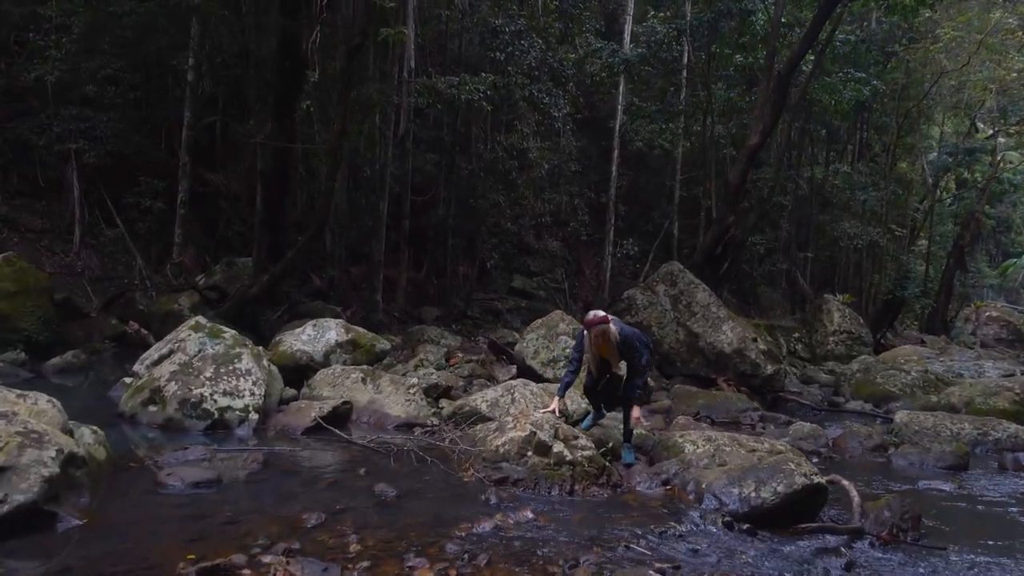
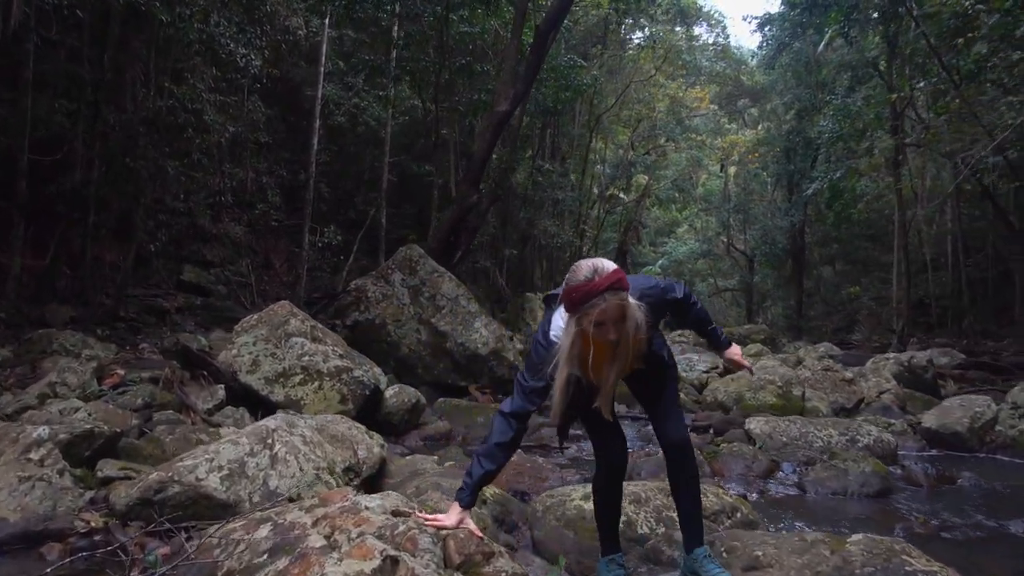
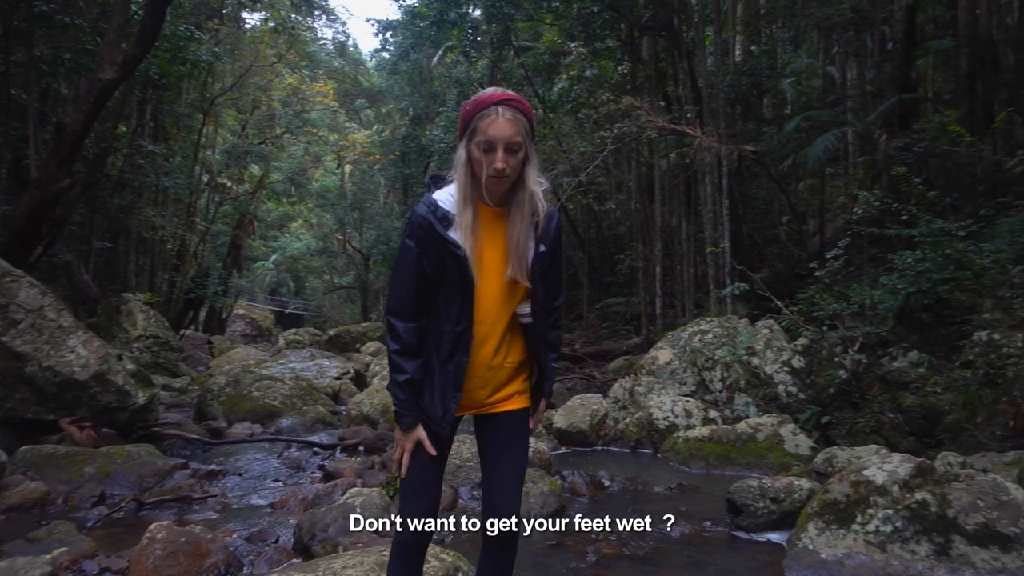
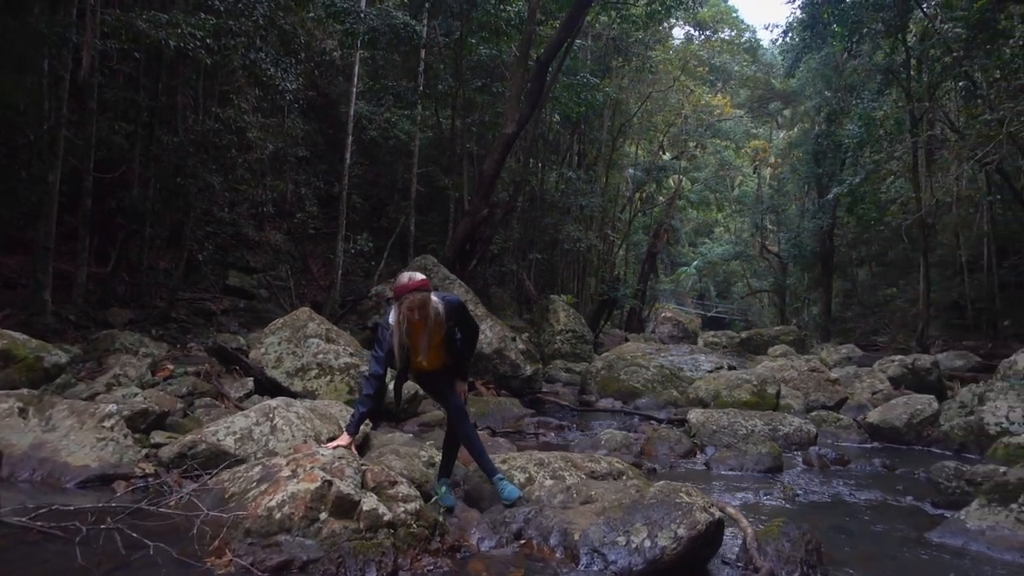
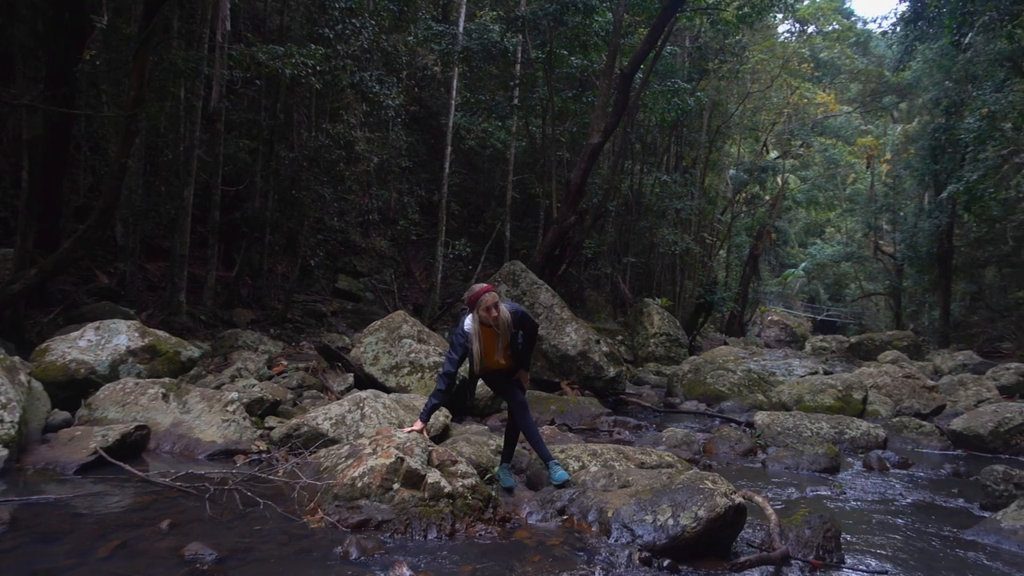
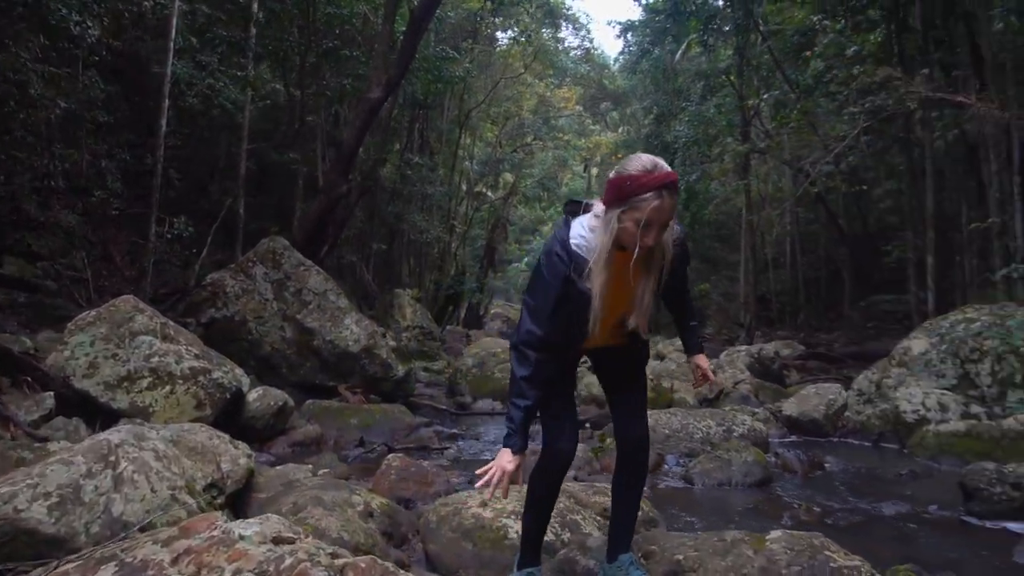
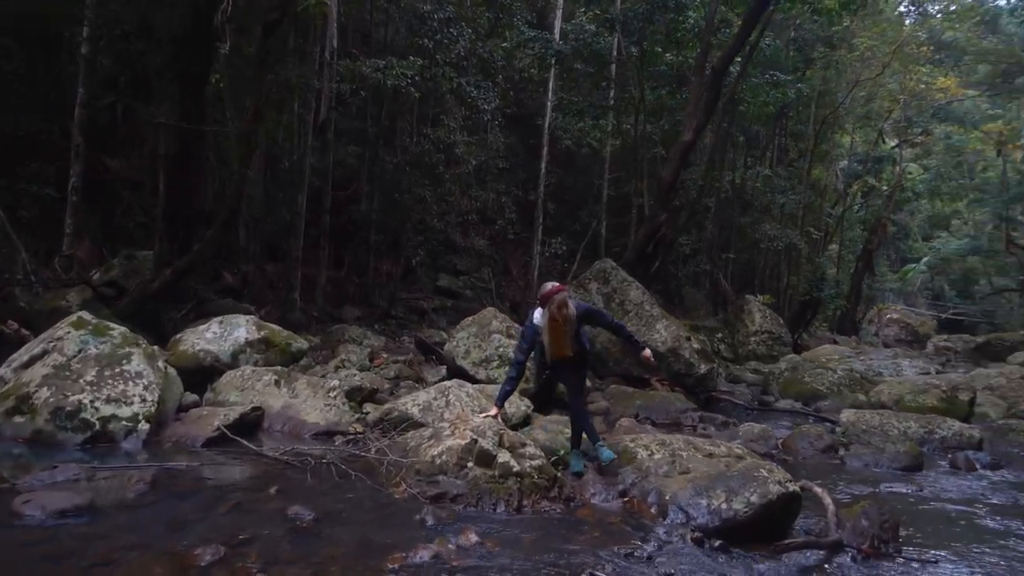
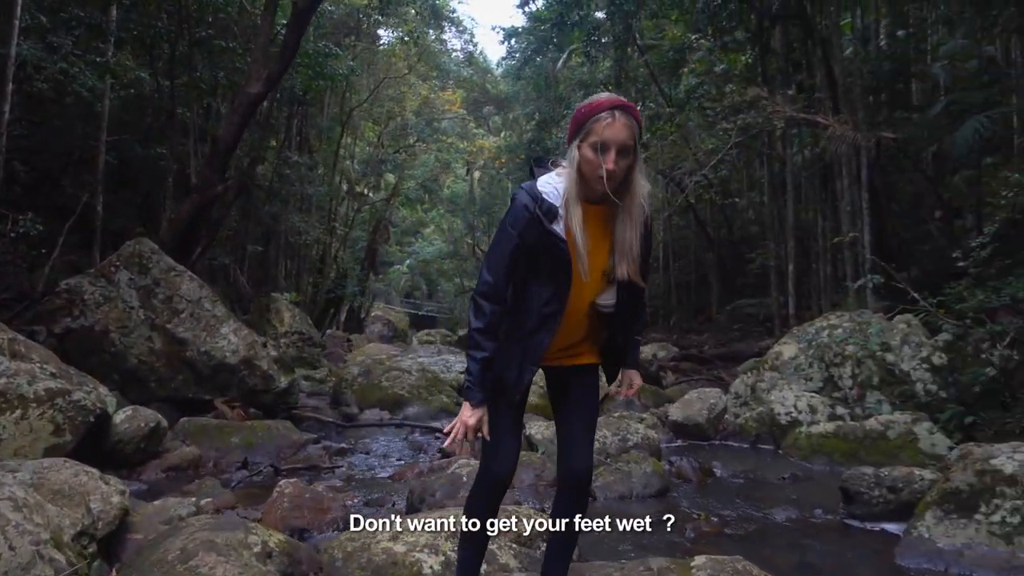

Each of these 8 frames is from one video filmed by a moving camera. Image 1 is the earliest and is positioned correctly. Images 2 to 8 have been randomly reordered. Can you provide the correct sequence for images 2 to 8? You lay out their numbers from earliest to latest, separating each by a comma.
7, 5, 4, 2, 6, 8, 3
